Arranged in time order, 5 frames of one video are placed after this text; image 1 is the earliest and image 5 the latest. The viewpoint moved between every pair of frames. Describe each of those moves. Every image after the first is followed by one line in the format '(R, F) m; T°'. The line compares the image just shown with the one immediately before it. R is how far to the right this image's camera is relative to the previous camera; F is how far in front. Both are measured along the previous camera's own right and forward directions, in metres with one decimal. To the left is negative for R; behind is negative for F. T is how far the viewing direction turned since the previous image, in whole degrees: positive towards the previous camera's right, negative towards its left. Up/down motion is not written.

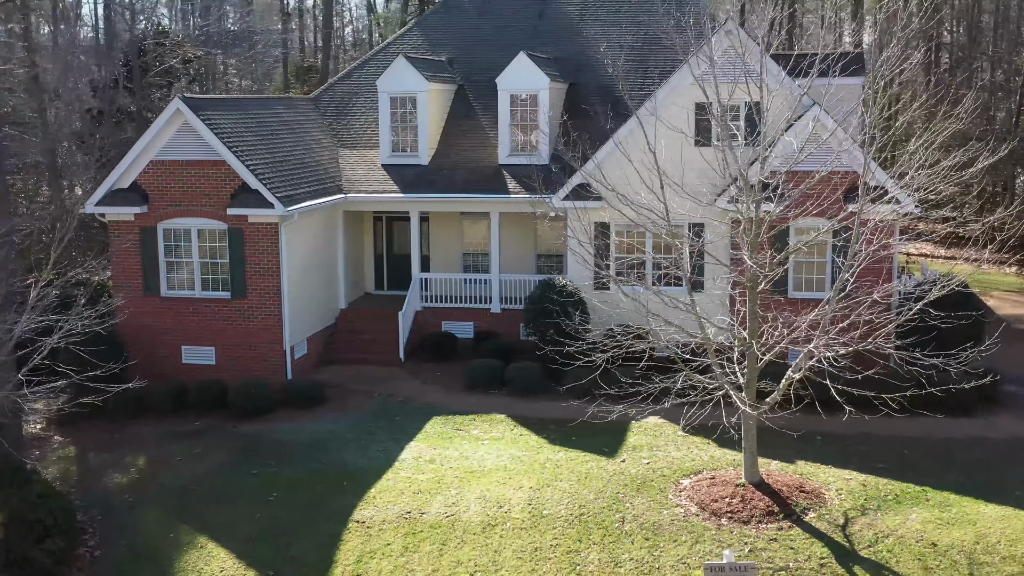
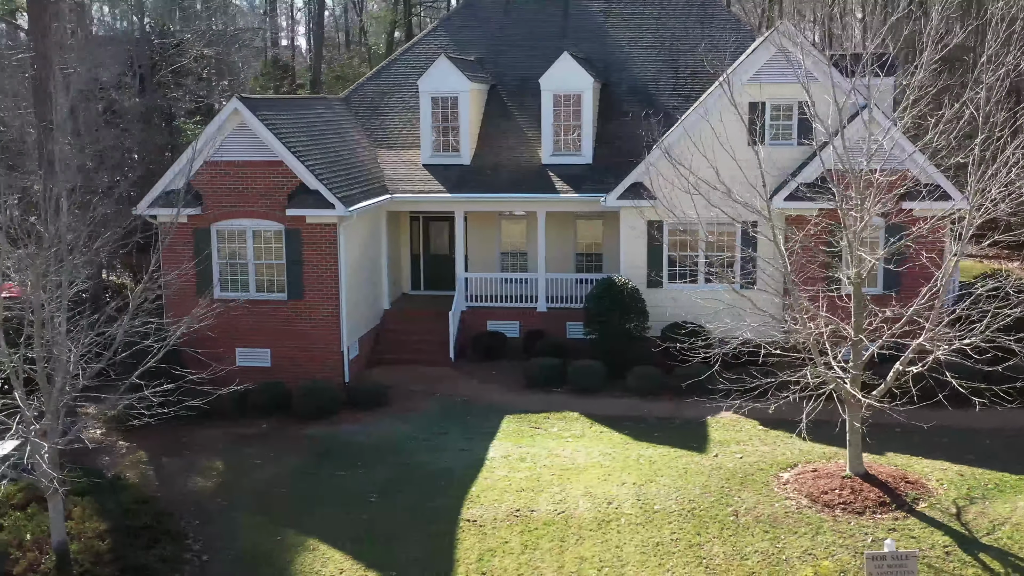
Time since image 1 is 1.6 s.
(-1.7, 0.0) m; +1°
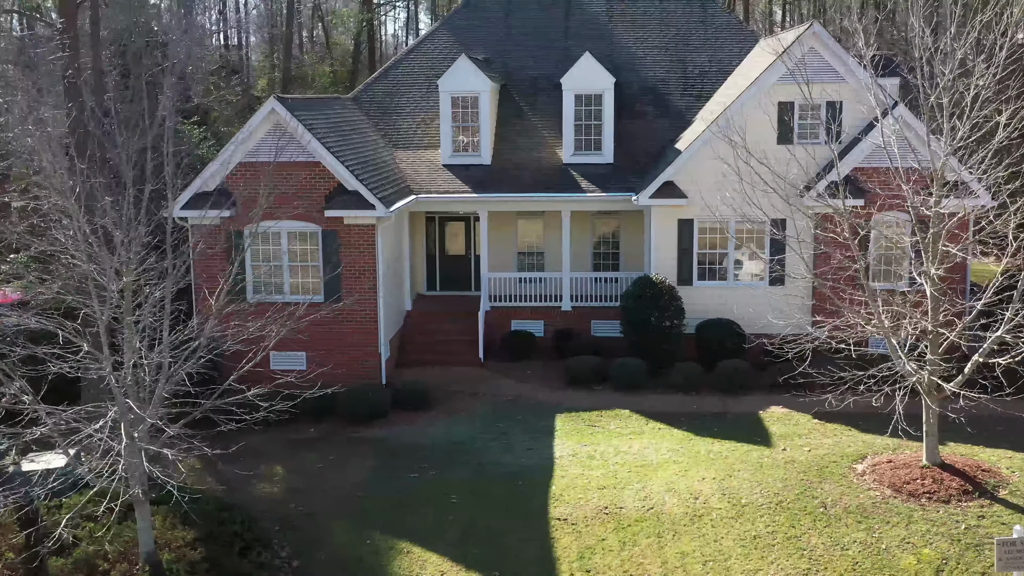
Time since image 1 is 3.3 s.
(-1.7, 0.0) m; +3°
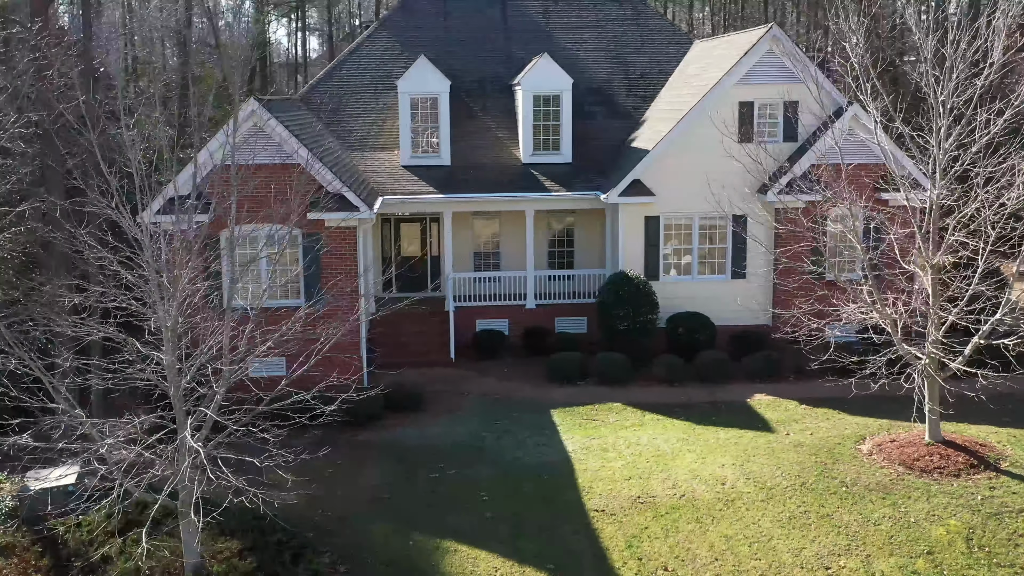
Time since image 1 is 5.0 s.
(-1.9, +0.1) m; +7°
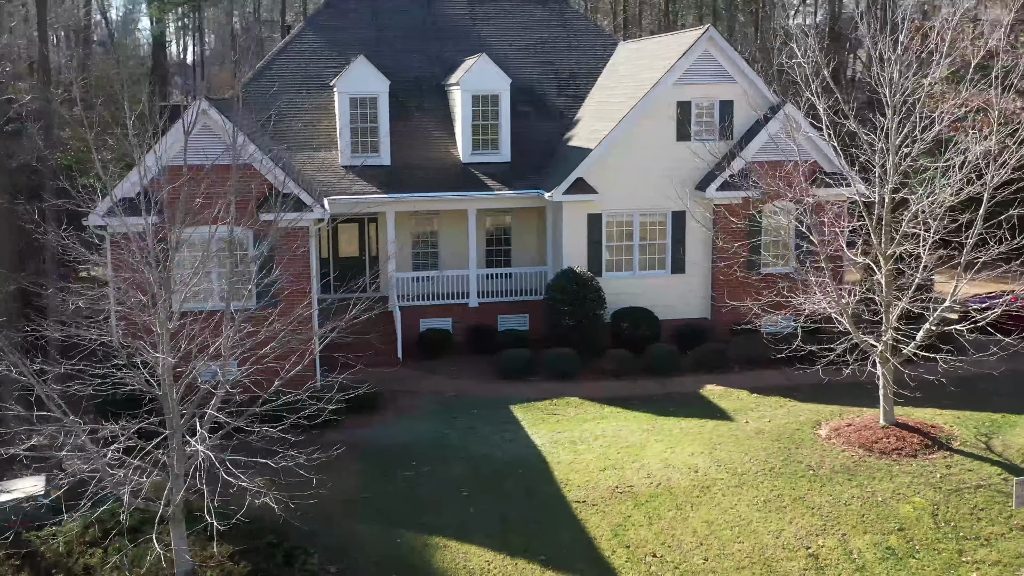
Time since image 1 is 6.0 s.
(-1.0, +0.1) m; +6°
